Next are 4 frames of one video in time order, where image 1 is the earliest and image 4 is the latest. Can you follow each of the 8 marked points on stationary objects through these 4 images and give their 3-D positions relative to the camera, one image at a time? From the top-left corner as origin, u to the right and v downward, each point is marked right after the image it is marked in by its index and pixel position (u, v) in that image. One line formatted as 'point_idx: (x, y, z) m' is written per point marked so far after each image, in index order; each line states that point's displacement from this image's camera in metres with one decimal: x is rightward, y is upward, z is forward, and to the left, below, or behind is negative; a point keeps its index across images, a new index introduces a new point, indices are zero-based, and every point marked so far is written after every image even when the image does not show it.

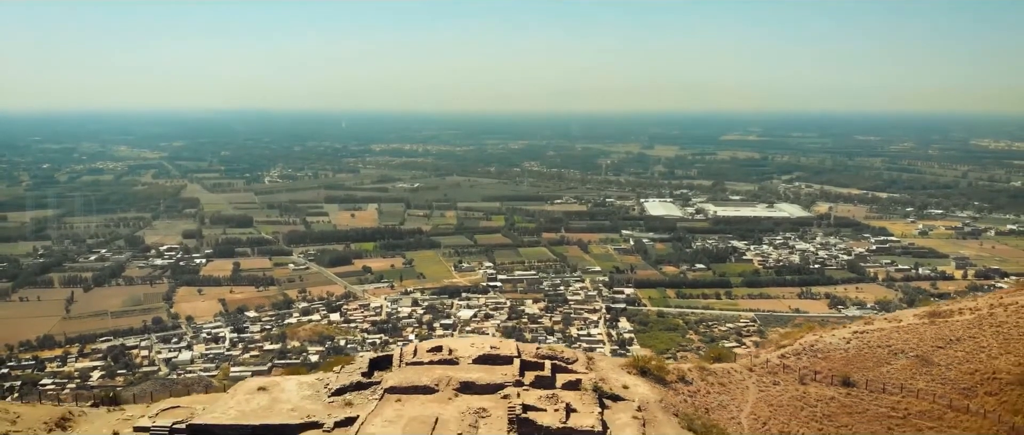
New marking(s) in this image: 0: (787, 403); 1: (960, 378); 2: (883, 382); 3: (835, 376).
0: (+6.9, -4.5, +16.2) m
1: (+11.7, -4.1, +16.7) m
2: (+9.8, -4.3, +17.1) m
3: (+8.6, -4.2, +17.4) m
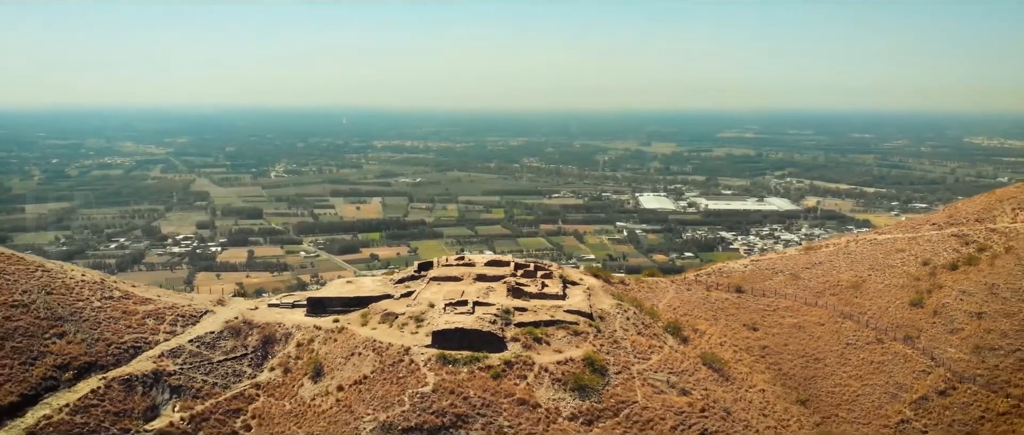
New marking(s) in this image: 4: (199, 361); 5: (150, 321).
0: (+6.8, -3.0, +23.7) m
1: (+11.6, -2.5, +24.3) m
2: (+9.7, -2.7, +24.6) m
3: (+8.5, -2.7, +24.9) m
4: (-9.2, -4.2, +18.9) m
5: (-11.3, -3.2, +20.2) m
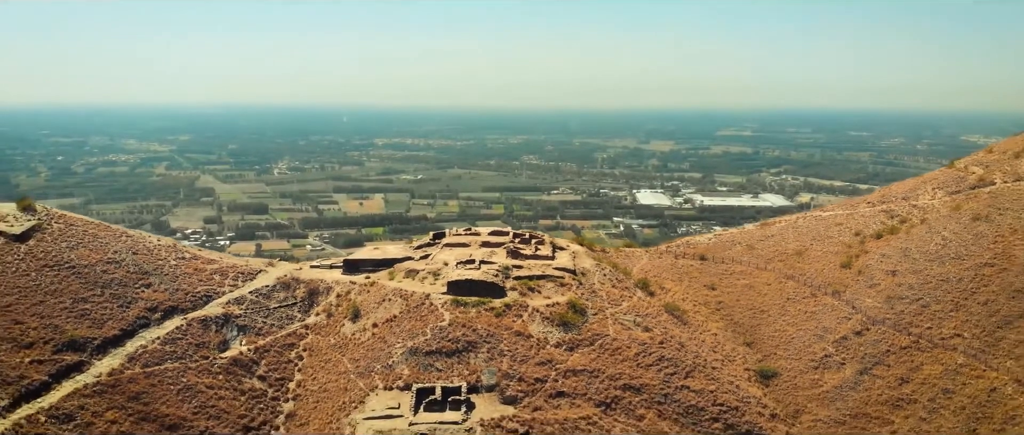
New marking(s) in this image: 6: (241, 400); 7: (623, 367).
0: (+6.7, -2.1, +28.1) m
1: (+11.5, -1.6, +28.7) m
2: (+9.7, -1.8, +29.0) m
3: (+8.5, -1.7, +29.4) m
4: (-9.2, -3.3, +23.3) m
5: (-11.4, -2.3, +24.6) m
6: (-8.4, -5.7, +19.6) m
7: (+3.5, -4.7, +20.0) m
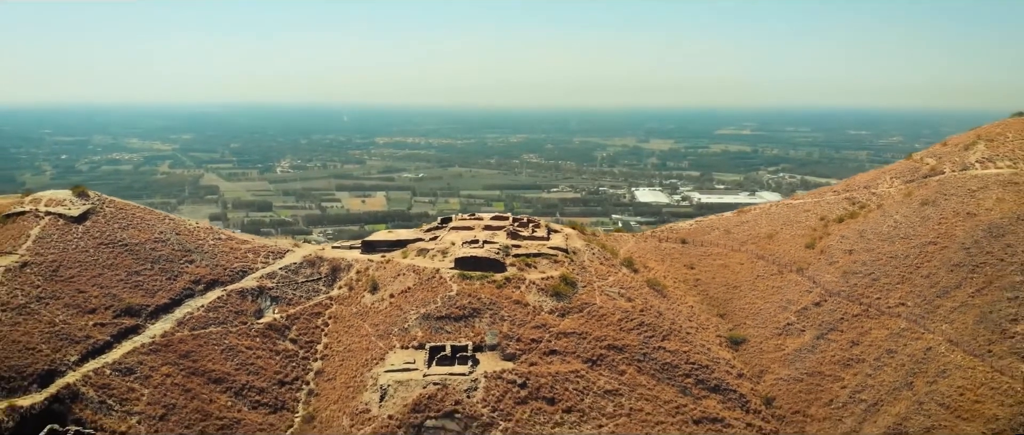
0: (+6.7, -1.4, +31.2) m
1: (+11.5, -1.0, +31.7) m
2: (+9.6, -1.2, +32.1) m
3: (+8.4, -1.1, +32.4) m
4: (-9.3, -2.6, +26.4) m
5: (-11.4, -1.6, +27.6) m
6: (-8.4, -5.0, +22.7) m
7: (+3.5, -4.1, +23.0) m
